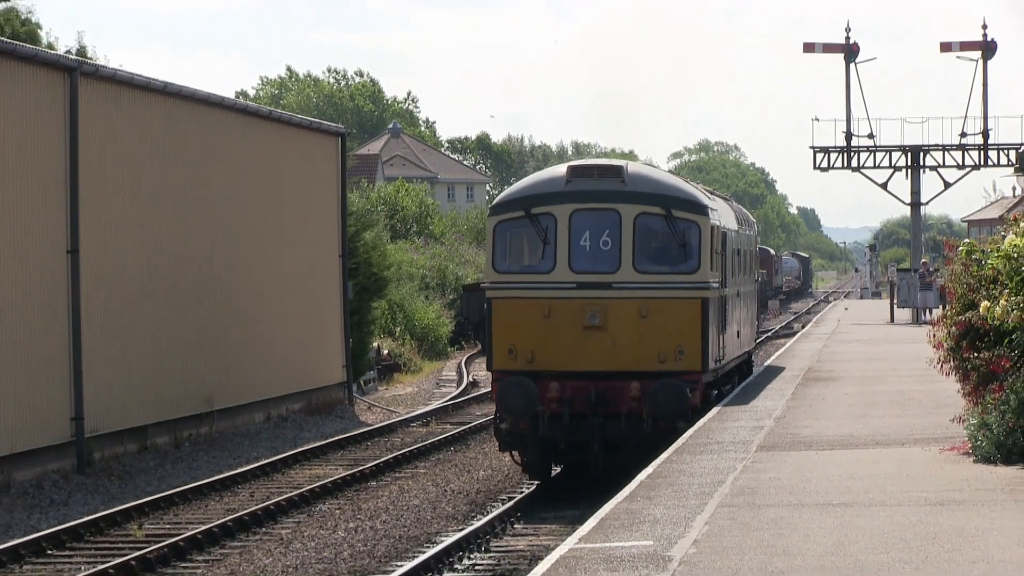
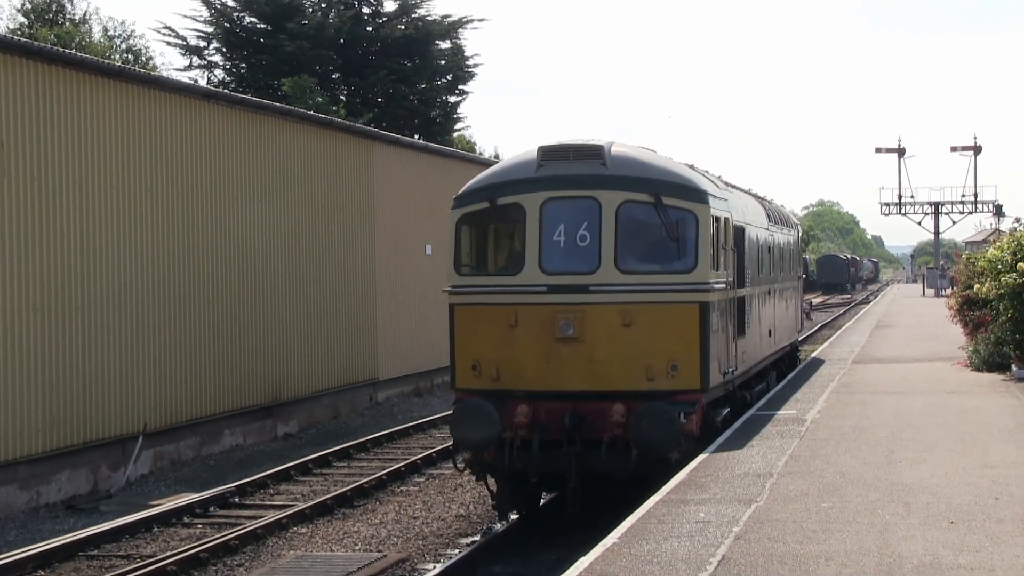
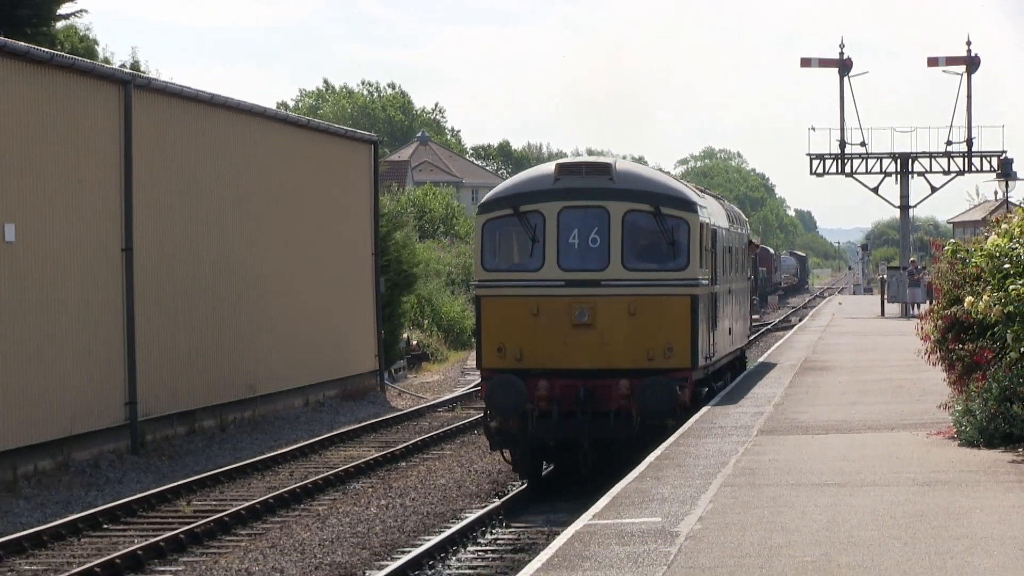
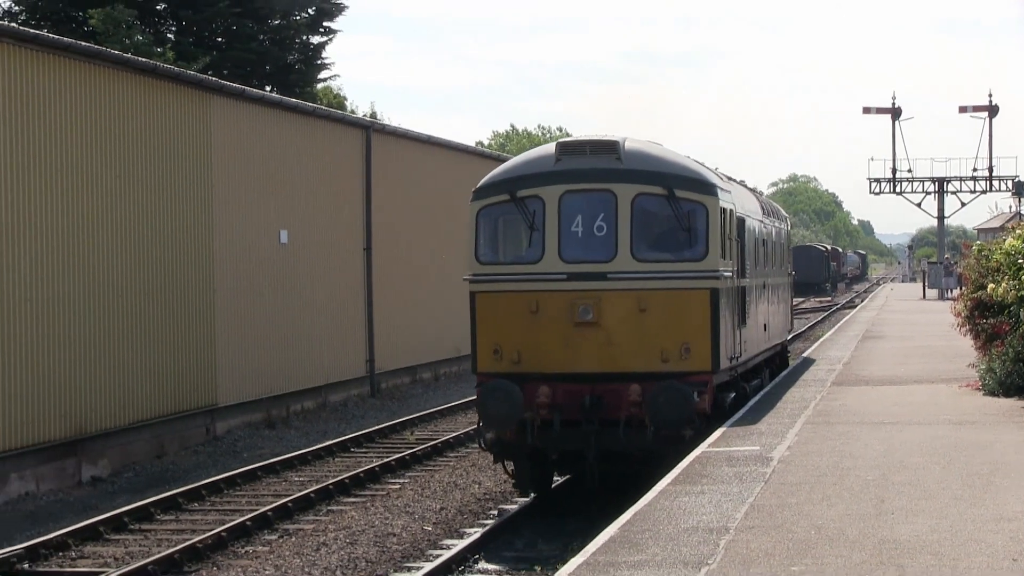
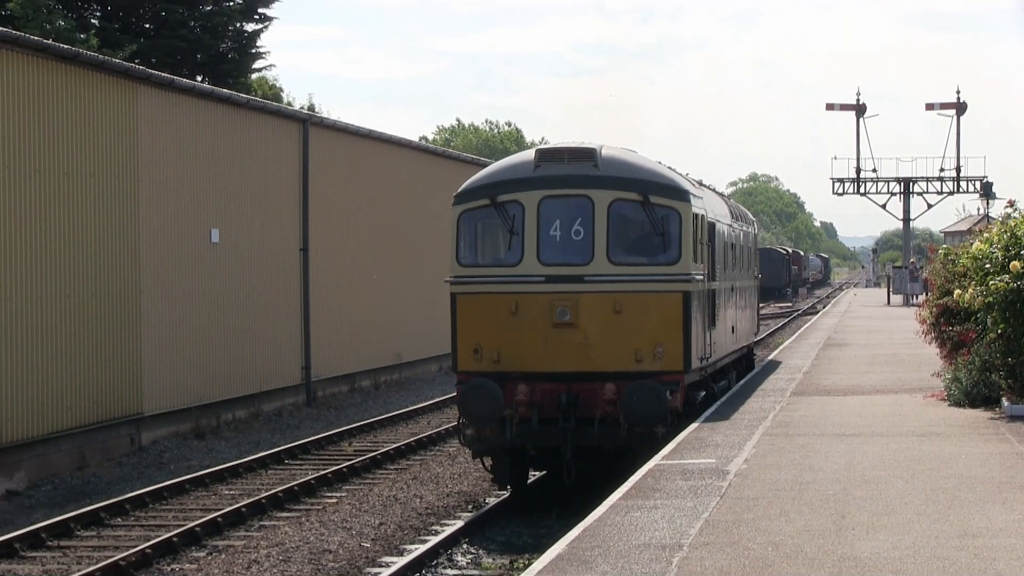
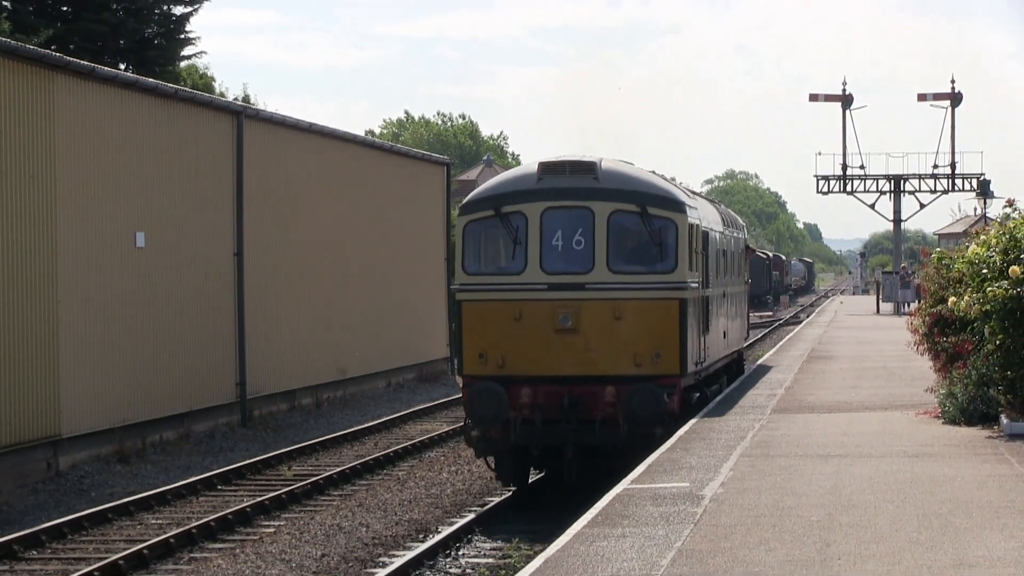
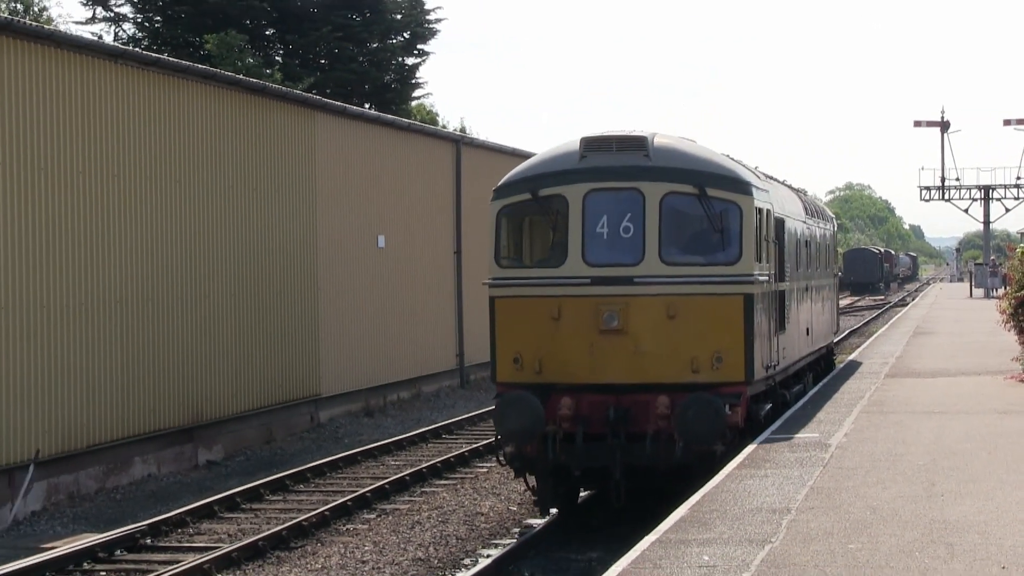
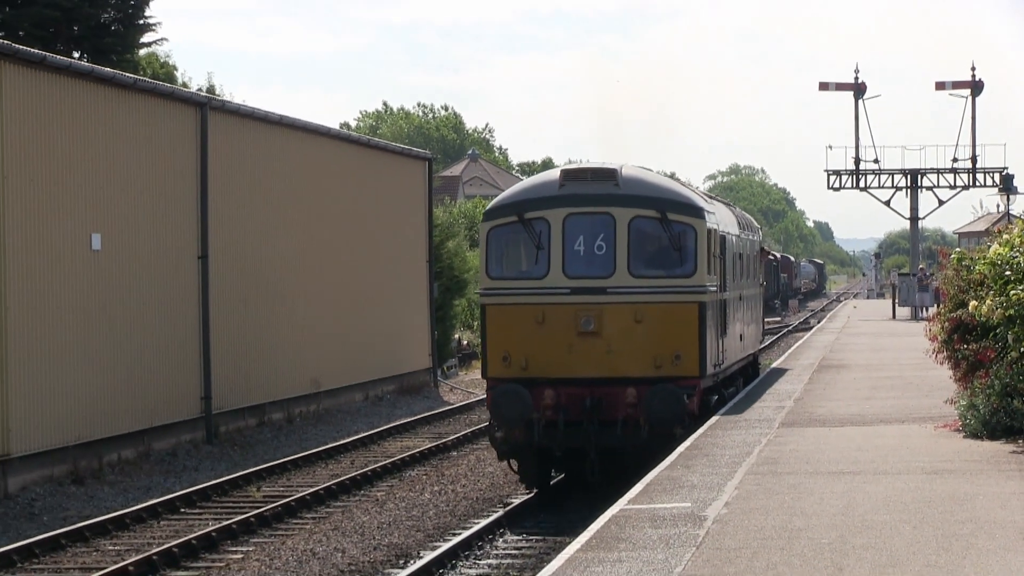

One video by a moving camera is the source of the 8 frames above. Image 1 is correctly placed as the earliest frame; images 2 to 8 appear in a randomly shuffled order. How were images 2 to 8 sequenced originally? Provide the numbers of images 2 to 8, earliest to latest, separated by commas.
3, 8, 6, 5, 4, 7, 2
